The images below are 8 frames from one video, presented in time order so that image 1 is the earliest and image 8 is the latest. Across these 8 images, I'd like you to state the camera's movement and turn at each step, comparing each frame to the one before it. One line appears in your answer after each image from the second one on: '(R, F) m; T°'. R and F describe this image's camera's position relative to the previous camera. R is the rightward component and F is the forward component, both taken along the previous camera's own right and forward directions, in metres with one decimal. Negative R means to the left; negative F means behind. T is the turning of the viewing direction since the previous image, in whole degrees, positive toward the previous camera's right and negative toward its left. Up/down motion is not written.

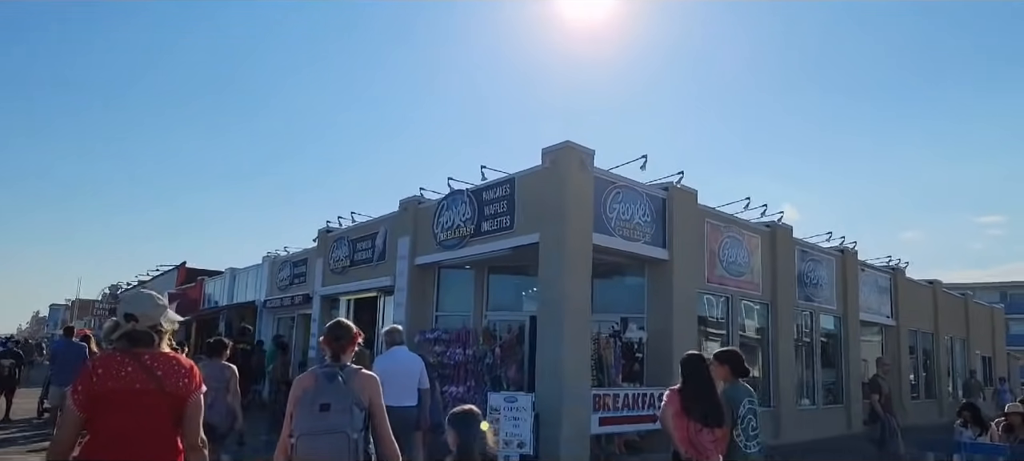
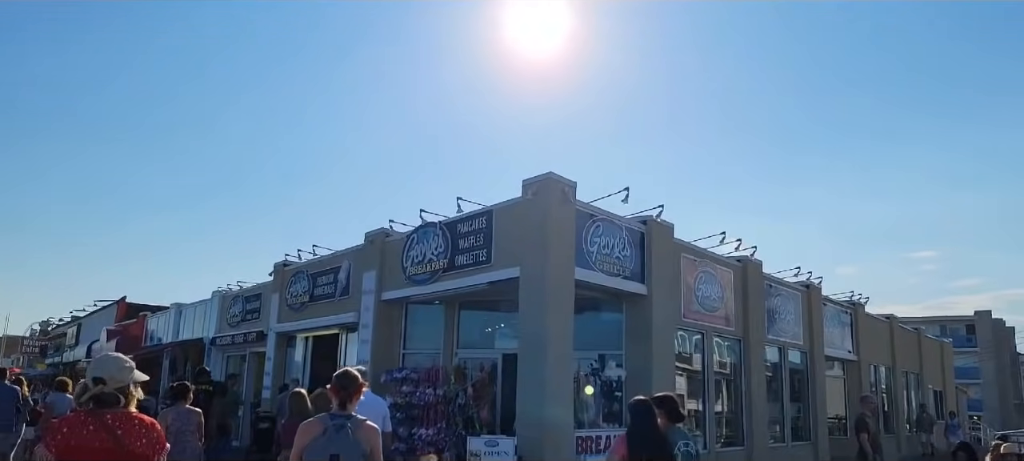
(-0.4, +0.4) m; +4°
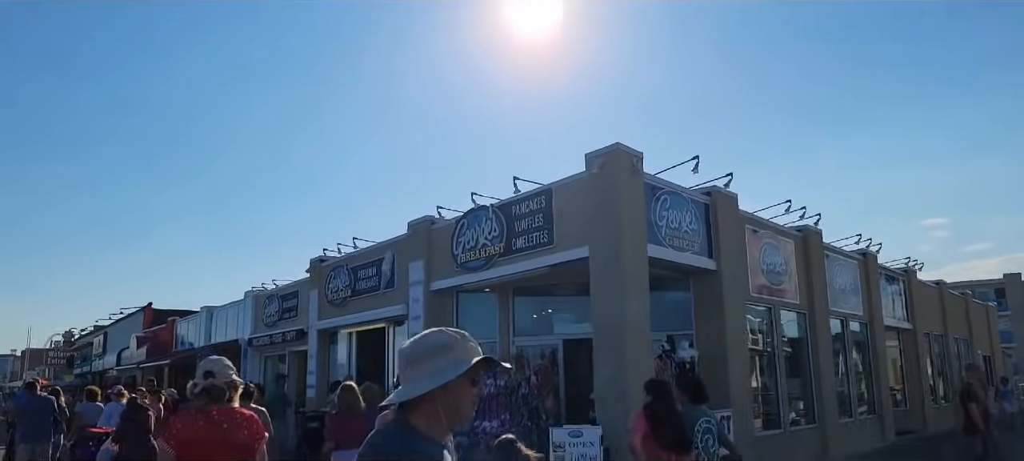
(-0.7, +0.6) m; -1°
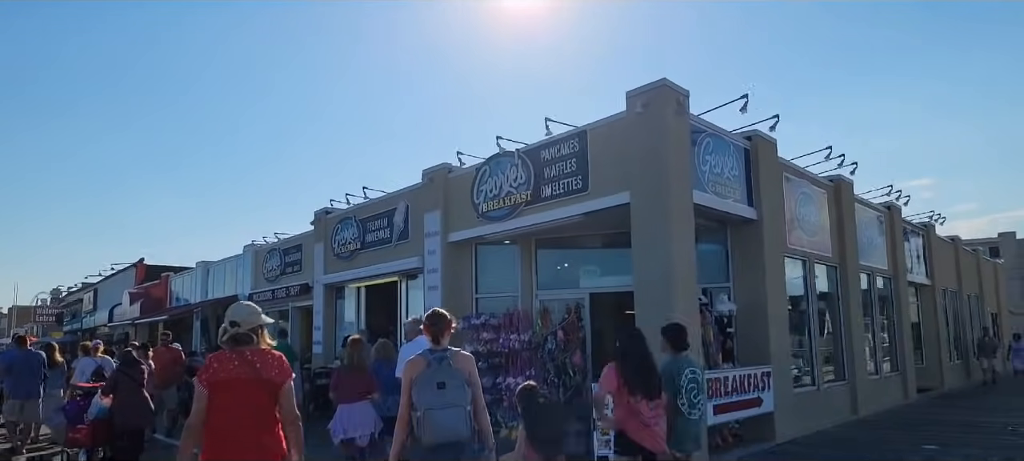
(-0.6, +0.7) m; +1°
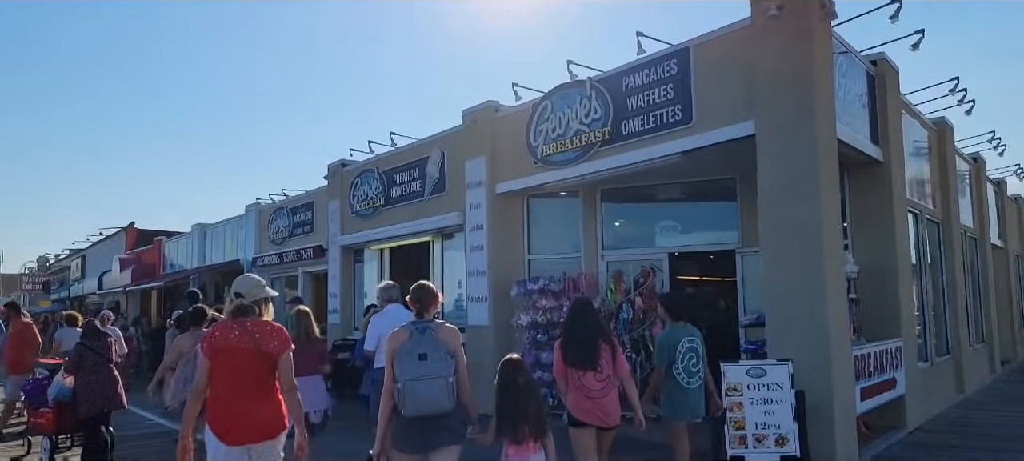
(-1.0, +2.0) m; +1°
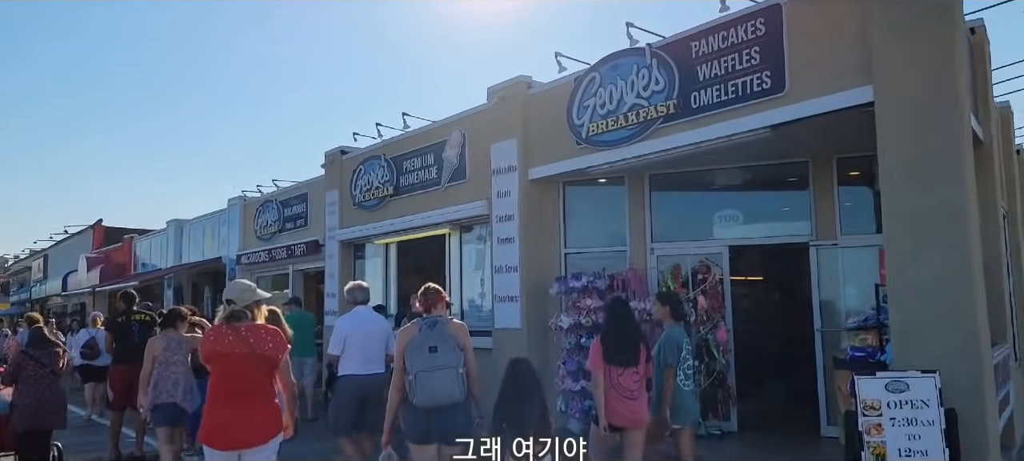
(-0.8, +1.3) m; +2°
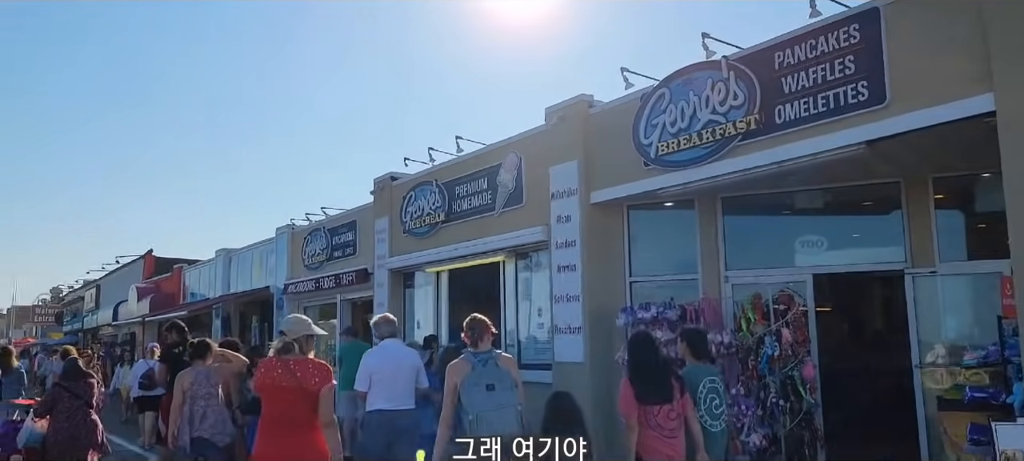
(-0.2, +0.6) m; -3°
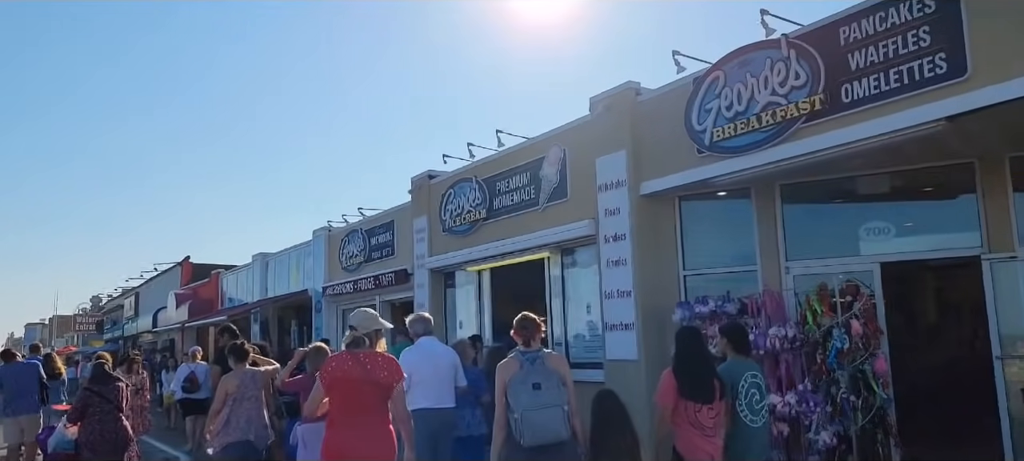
(-0.2, +0.3) m; -2°
